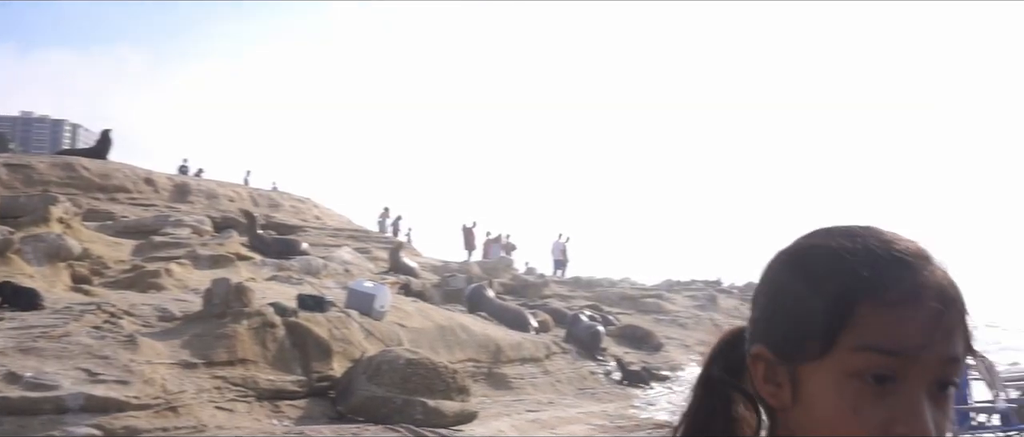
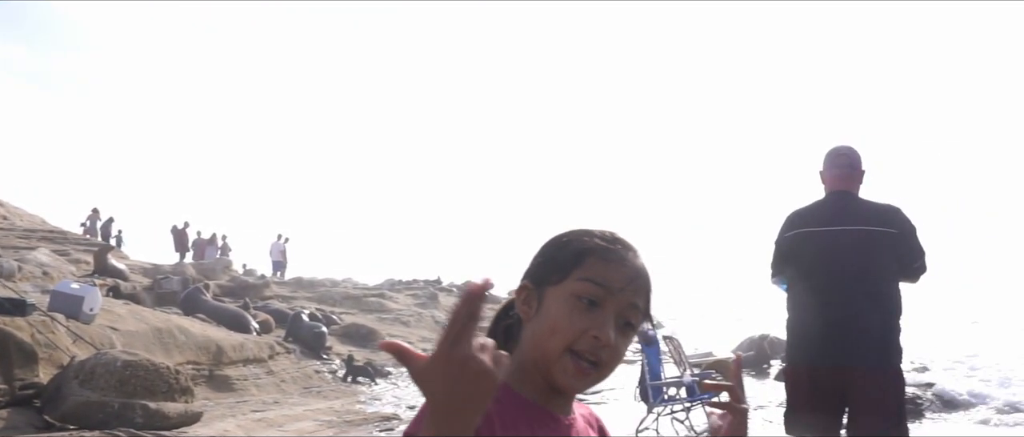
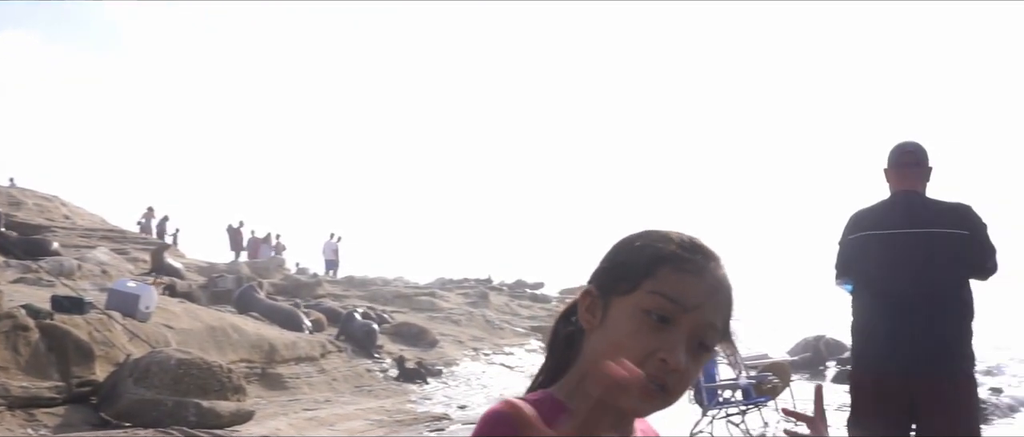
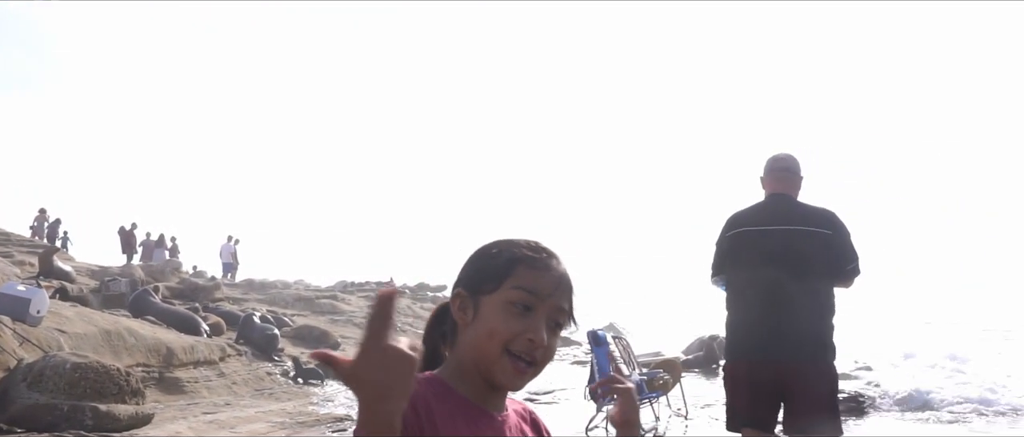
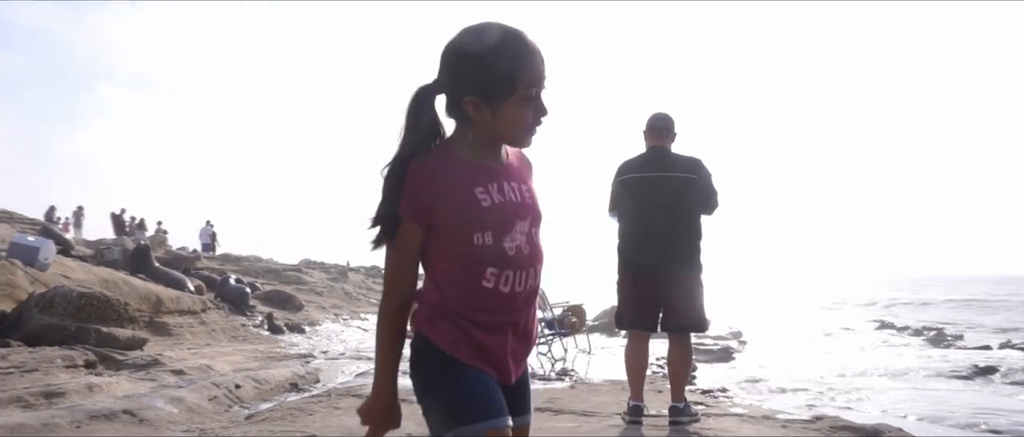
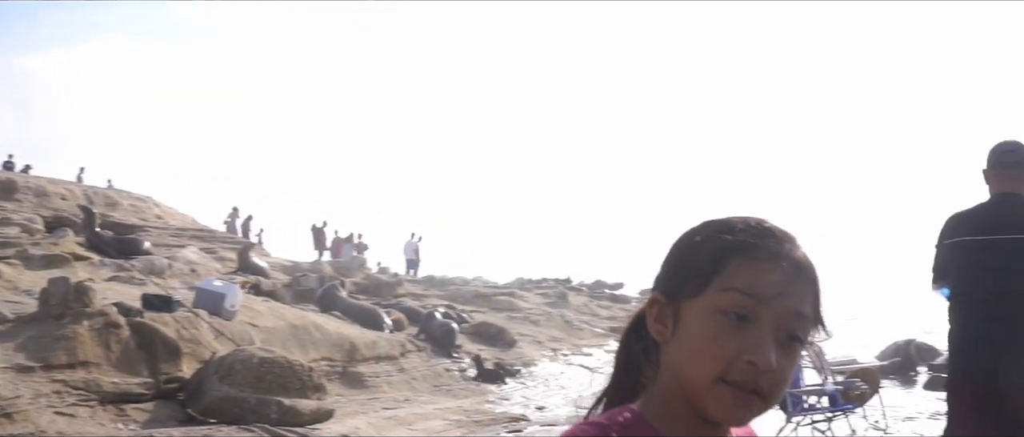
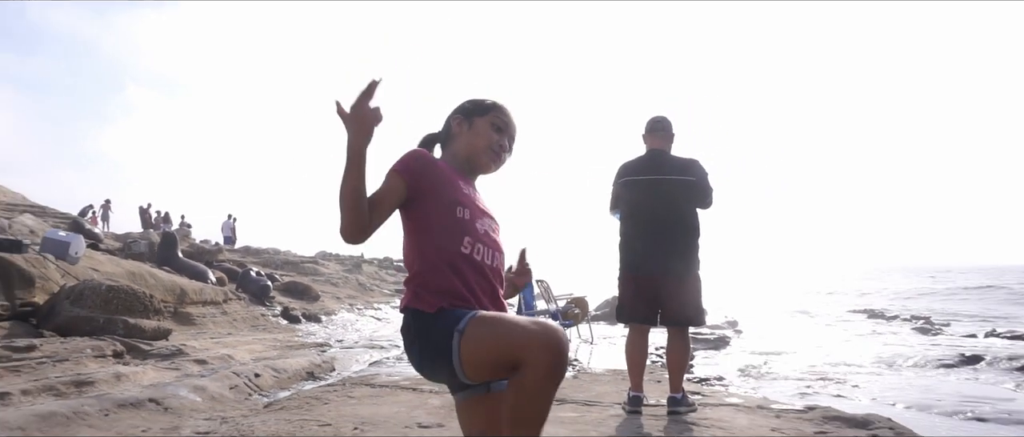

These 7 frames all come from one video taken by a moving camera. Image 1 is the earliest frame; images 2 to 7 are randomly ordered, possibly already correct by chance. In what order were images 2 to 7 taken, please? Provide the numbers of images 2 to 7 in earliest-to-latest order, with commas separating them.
6, 3, 2, 4, 7, 5
